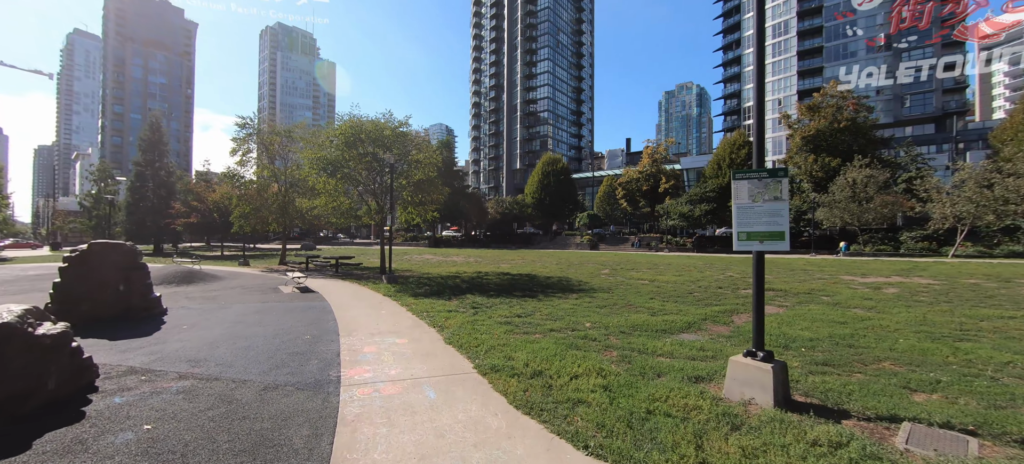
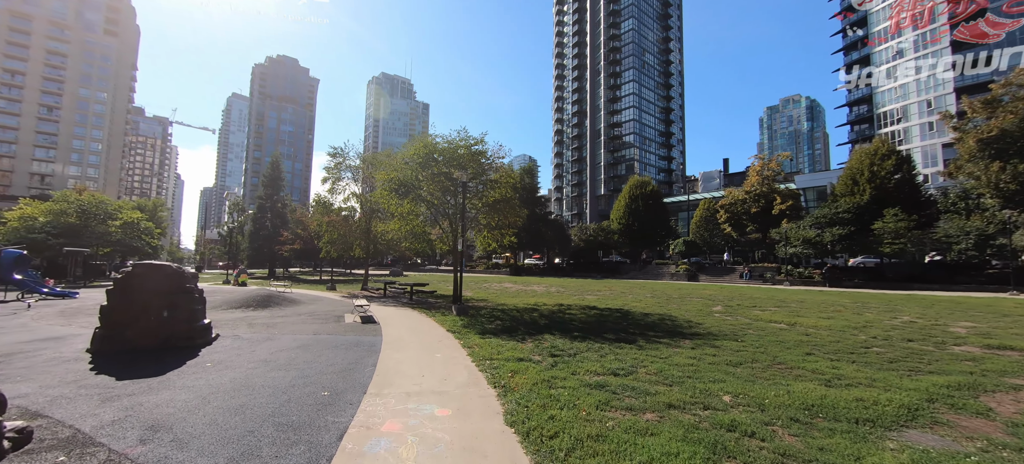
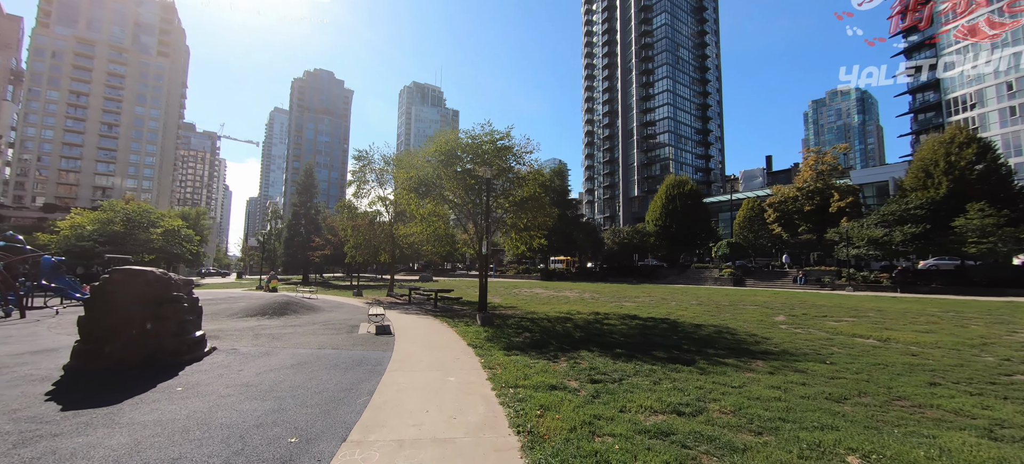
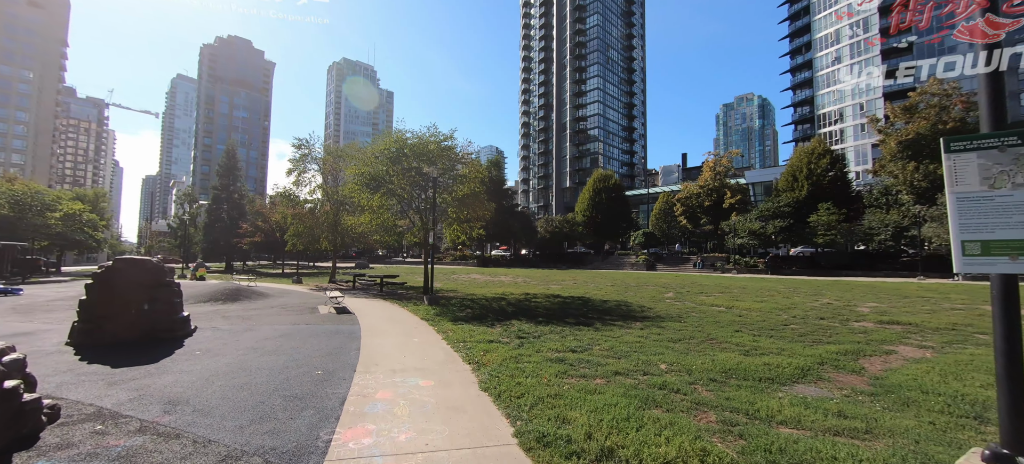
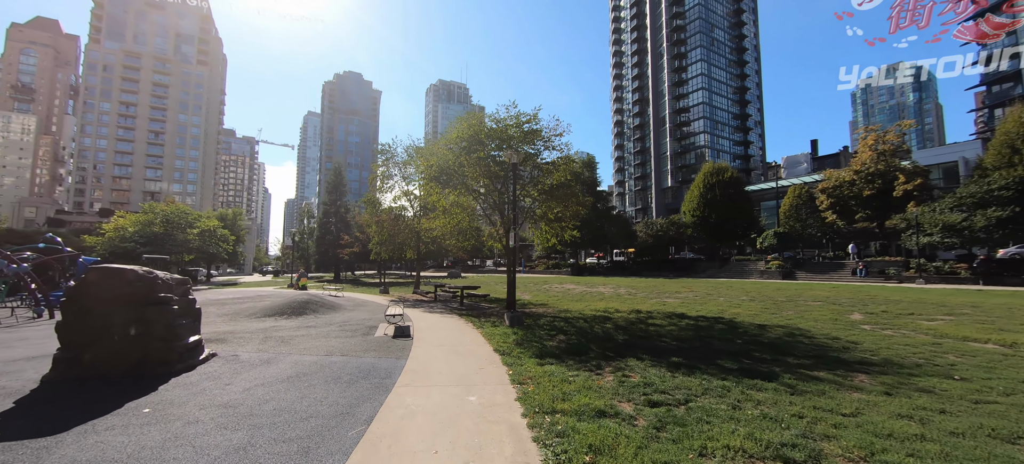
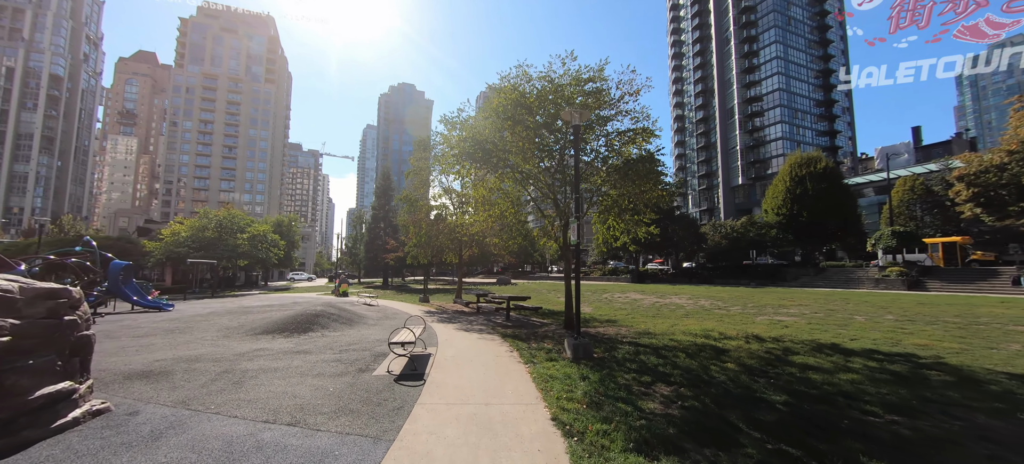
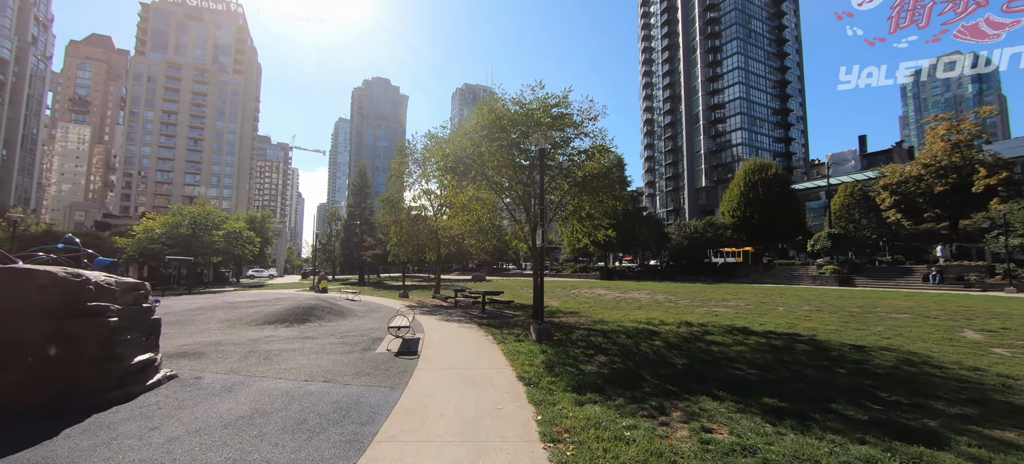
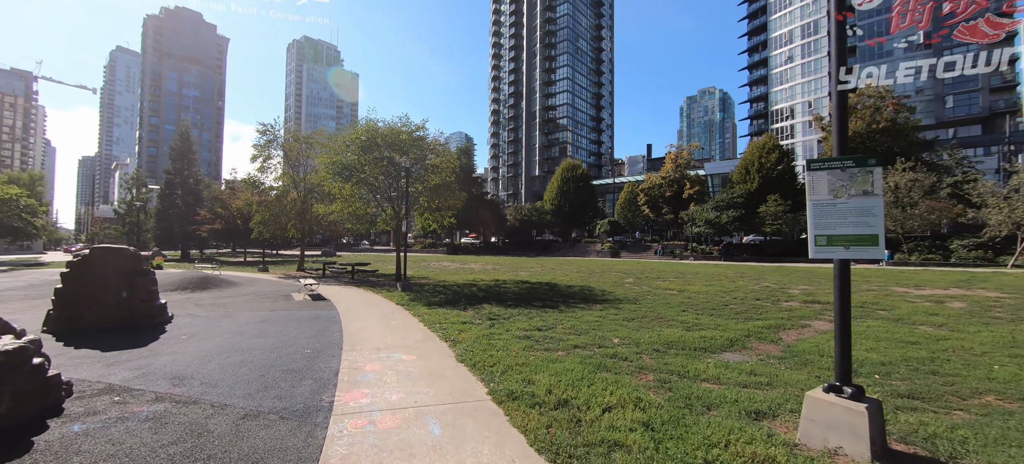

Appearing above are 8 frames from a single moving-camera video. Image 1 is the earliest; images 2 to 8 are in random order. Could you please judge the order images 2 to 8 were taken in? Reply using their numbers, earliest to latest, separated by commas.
8, 4, 2, 3, 5, 7, 6
